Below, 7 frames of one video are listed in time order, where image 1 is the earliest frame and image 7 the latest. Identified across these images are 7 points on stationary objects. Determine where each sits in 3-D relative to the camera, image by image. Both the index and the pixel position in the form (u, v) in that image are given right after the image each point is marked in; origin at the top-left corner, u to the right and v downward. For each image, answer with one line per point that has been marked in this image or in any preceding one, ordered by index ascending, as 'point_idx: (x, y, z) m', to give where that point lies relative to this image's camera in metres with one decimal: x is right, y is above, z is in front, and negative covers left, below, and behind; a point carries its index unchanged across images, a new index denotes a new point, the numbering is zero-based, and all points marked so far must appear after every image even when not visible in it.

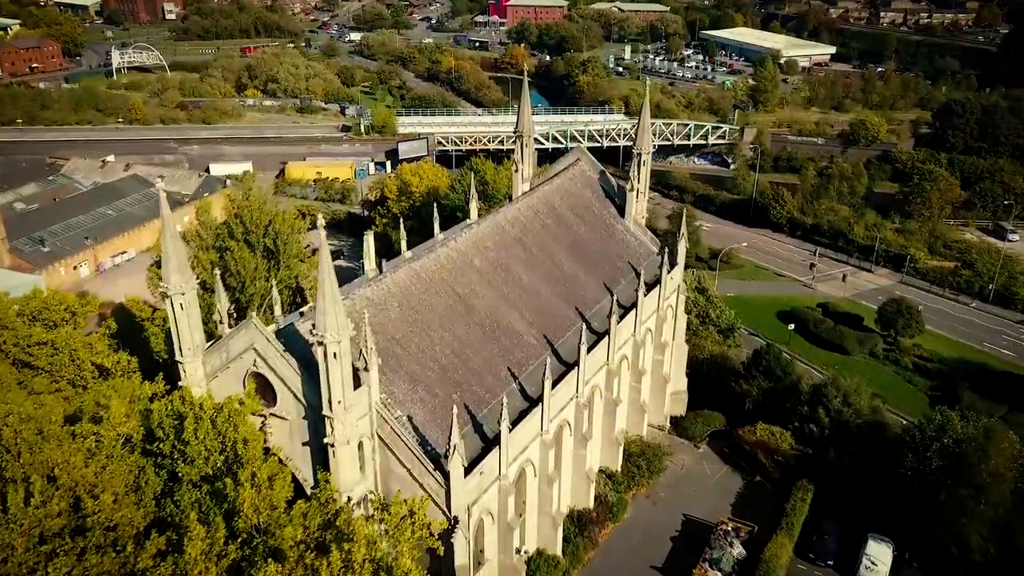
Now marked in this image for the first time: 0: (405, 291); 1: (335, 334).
0: (-2.4, 0.0, +17.3) m
1: (-3.1, -0.8, +13.4) m
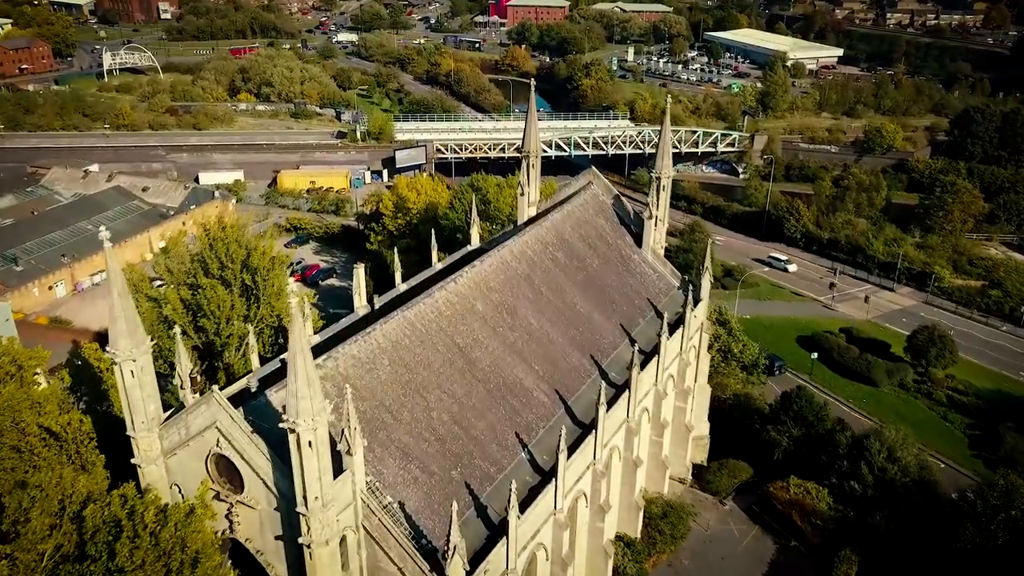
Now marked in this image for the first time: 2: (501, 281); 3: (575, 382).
0: (-2.3, -1.1, +15.0) m
1: (-2.9, -1.9, +11.1) m
2: (-0.3, +0.2, +18.1) m
3: (+1.5, -2.2, +17.8) m
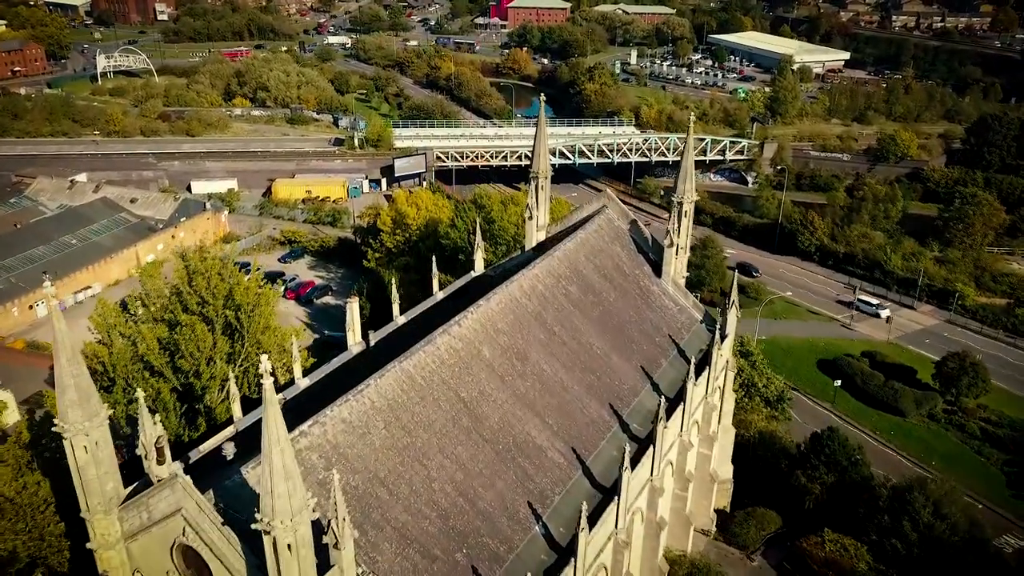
0: (-2.0, -2.0, +13.1) m
1: (-2.7, -2.8, +9.3) m
2: (0.0, -0.7, +16.2) m
3: (+1.7, -3.1, +16.0) m
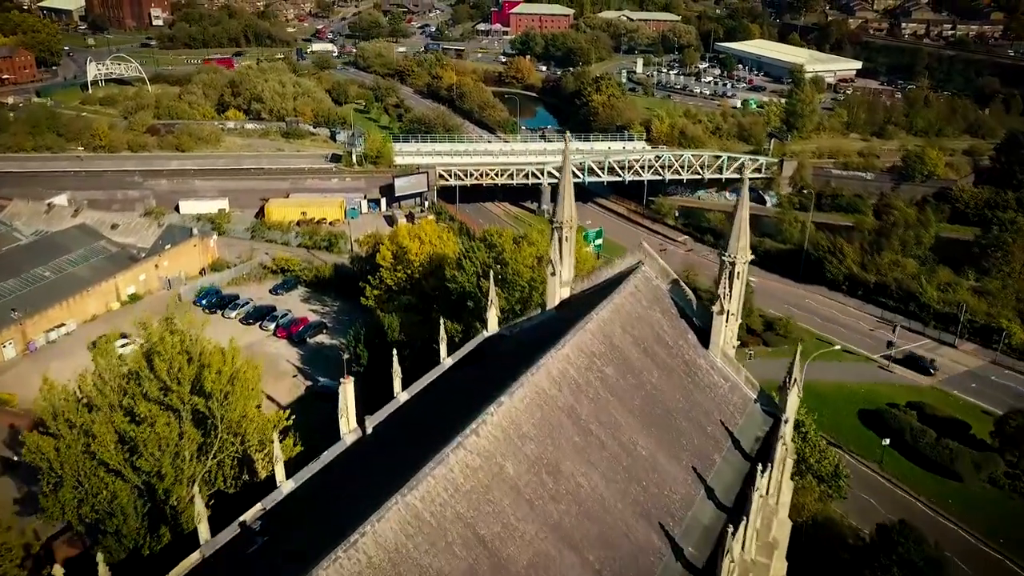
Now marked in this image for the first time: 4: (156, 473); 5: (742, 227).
0: (-1.5, -3.6, +10.1) m
1: (-2.2, -4.4, +6.3) m
2: (+0.5, -2.3, +13.2) m
3: (+2.2, -4.7, +13.0) m
4: (-7.1, -3.7, +15.4) m
5: (+5.1, +1.4, +17.1) m
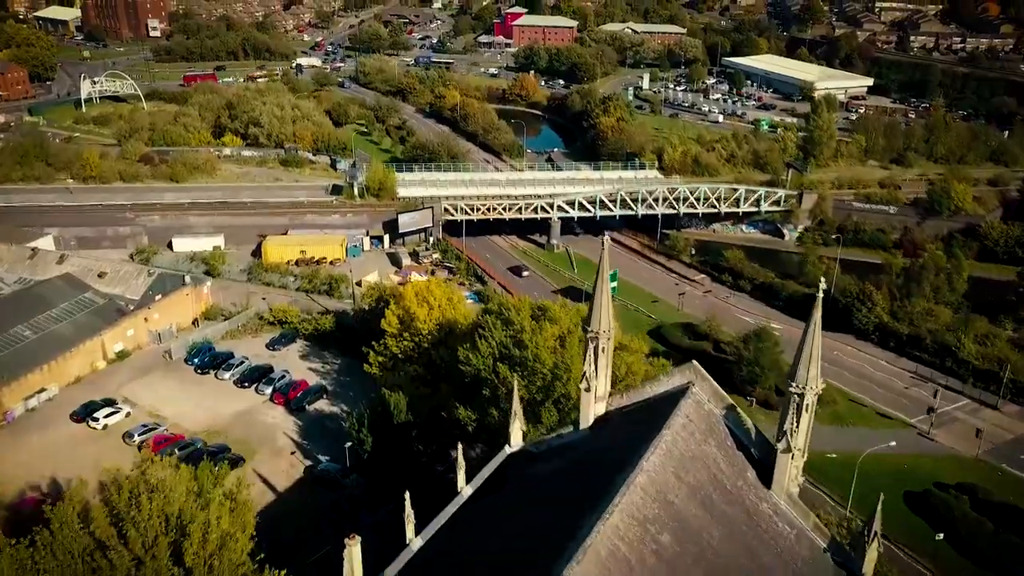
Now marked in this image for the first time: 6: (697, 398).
0: (-0.9, -6.1, +7.7) m
1: (-1.5, -6.9, +3.9) m
2: (+1.1, -4.9, +10.9) m
3: (+2.8, -7.2, +10.6) m
4: (-6.5, -6.2, +13.0) m
5: (+5.7, -1.2, +14.8) m
6: (+3.7, -2.2, +15.6) m
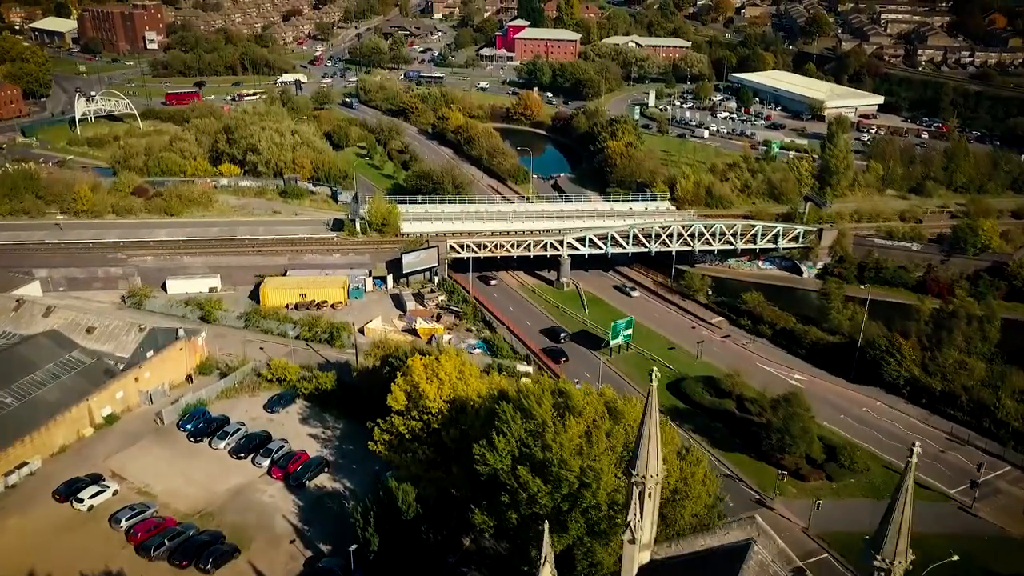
0: (-0.3, -8.6, +5.6) m
1: (-0.9, -9.4, +1.7) m
2: (+1.7, -7.4, +8.7) m
3: (+3.4, -9.7, +8.4) m
4: (-5.8, -8.7, +10.8) m
5: (+6.3, -3.7, +12.6) m
6: (+4.3, -4.8, +13.4) m
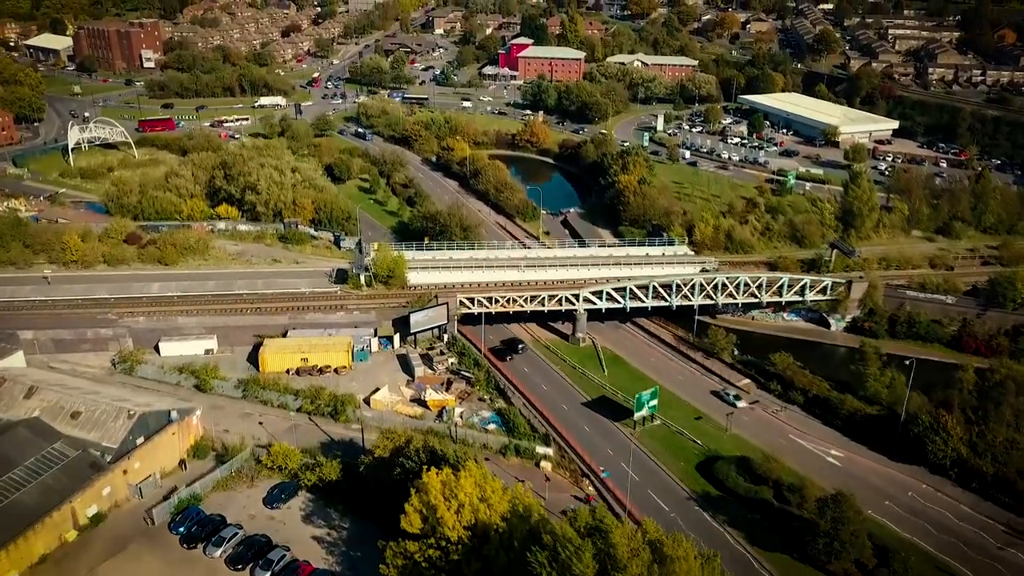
0: (+0.6, -12.0, +2.8) m
1: (0.0, -12.7, -1.1) m
2: (+2.6, -10.7, +6.0) m
3: (+4.3, -13.1, +5.7) m
4: (-4.9, -12.1, +8.1) m
5: (+7.2, -7.0, +9.9) m
6: (+5.3, -8.1, +10.7) m
